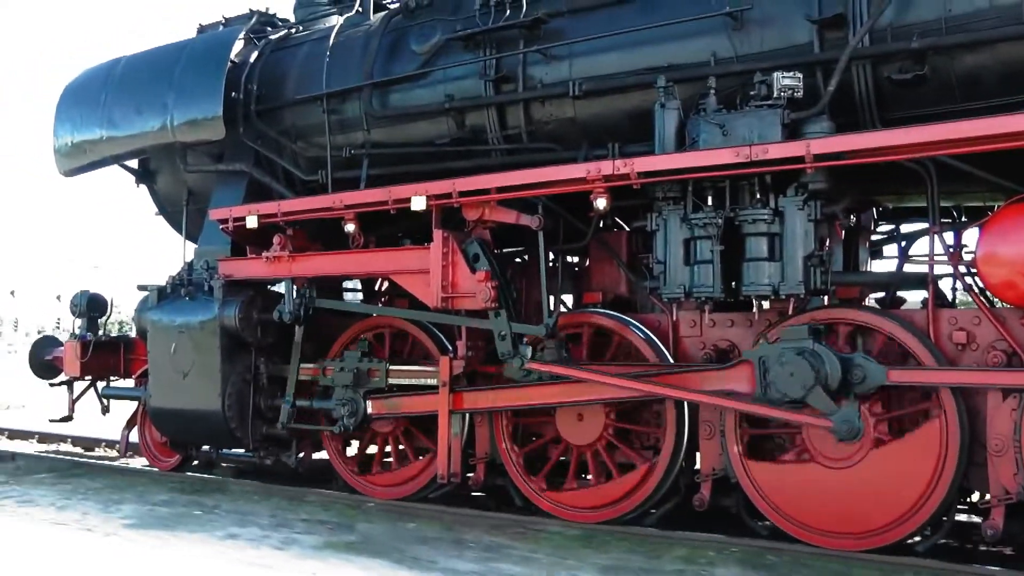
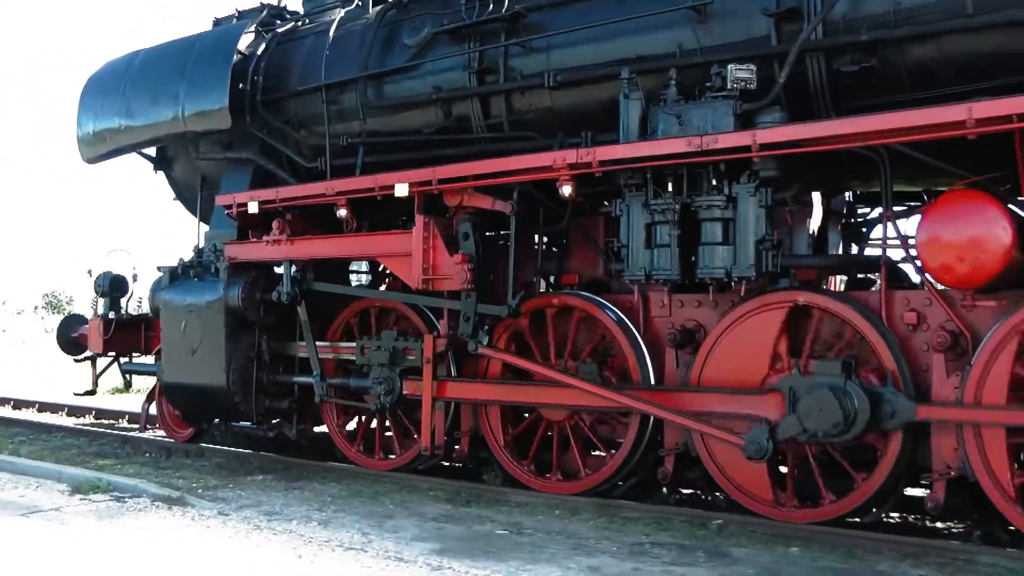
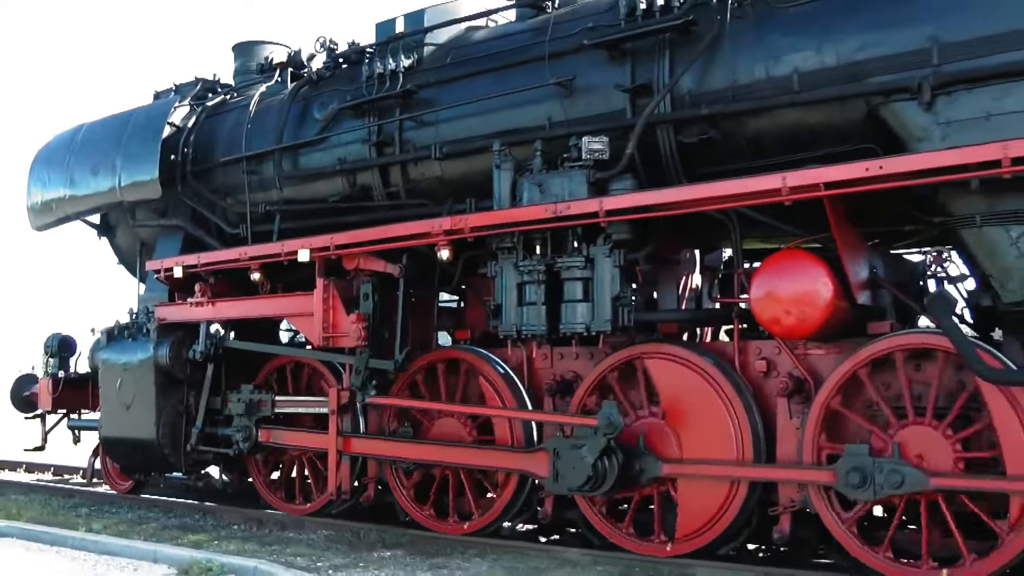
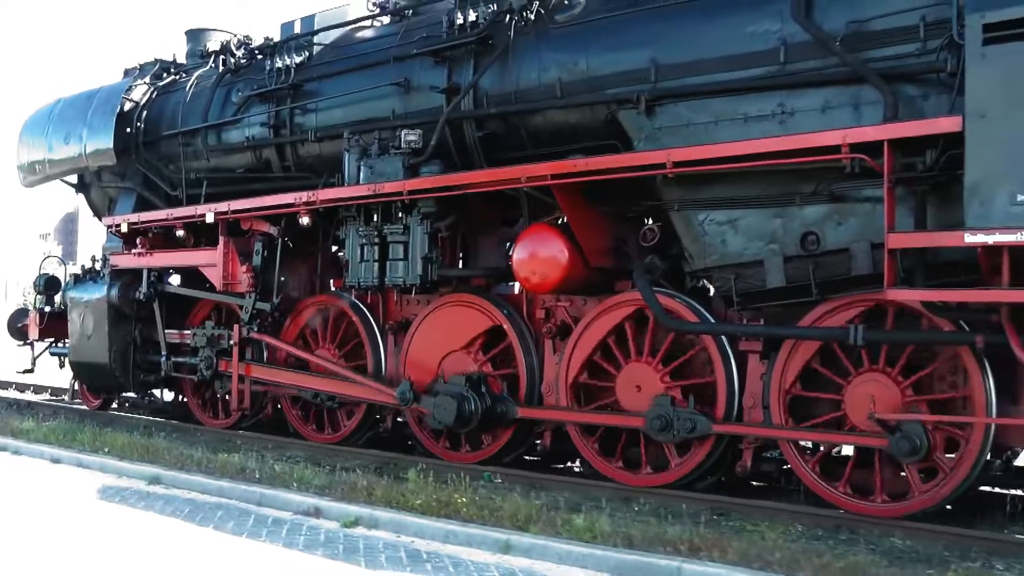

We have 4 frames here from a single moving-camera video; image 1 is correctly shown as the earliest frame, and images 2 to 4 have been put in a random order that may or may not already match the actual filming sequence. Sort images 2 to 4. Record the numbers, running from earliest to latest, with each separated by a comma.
2, 3, 4
